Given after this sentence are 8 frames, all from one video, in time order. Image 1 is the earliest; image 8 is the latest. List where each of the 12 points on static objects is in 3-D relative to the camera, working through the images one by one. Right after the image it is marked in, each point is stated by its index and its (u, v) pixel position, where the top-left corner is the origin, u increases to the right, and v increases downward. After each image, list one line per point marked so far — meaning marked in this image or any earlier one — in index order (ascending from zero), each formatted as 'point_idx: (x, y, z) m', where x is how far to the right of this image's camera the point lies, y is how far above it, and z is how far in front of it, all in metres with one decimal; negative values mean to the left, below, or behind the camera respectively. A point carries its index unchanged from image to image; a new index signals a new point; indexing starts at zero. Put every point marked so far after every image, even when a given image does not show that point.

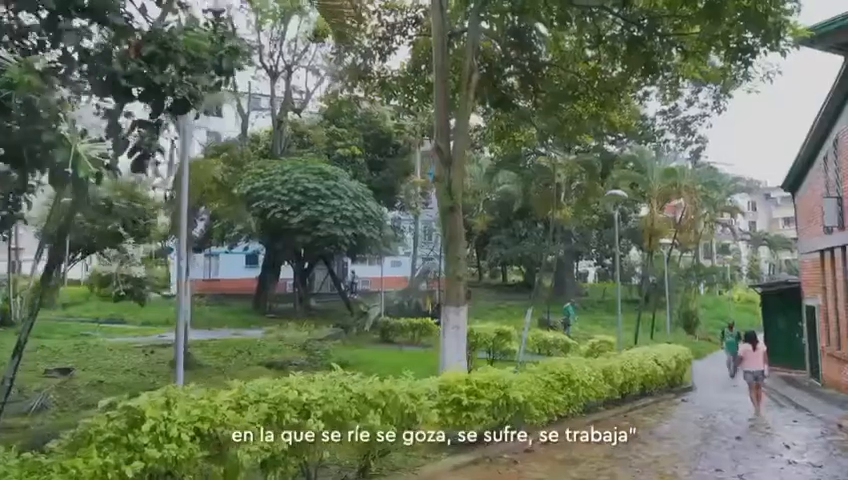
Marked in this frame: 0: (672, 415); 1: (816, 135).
0: (+4.1, -2.9, +9.5) m
1: (+10.3, +2.7, +14.9) m
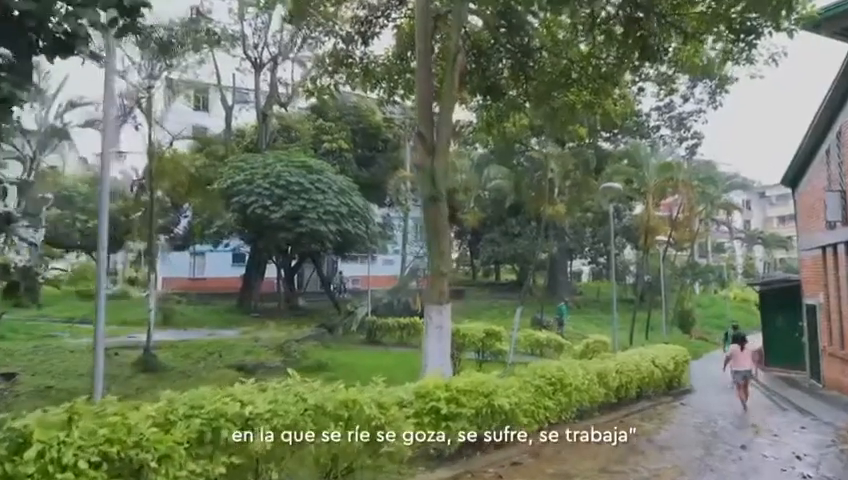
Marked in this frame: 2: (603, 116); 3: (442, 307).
0: (+3.9, -2.8, +8.9) m
1: (+10.0, +2.9, +14.4) m
2: (+3.8, +2.6, +11.9) m
3: (+0.3, -1.0, +8.0) m
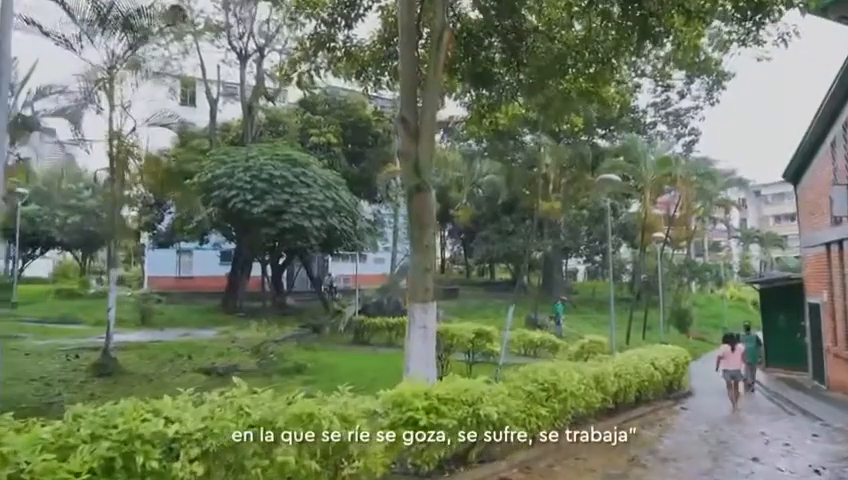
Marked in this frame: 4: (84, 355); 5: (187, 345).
0: (+3.6, -2.7, +8.2) m
1: (+9.7, +2.9, +13.8) m
2: (+3.5, +2.7, +11.3) m
3: (+0.1, -0.9, +7.4) m
4: (-5.5, -1.9, +9.2) m
5: (-4.2, -1.9, +10.1) m
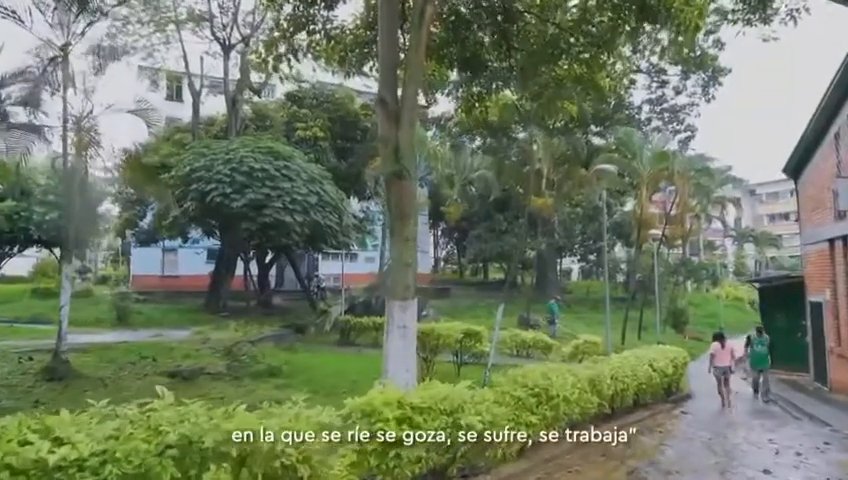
0: (+3.4, -2.6, +7.7) m
1: (+9.4, +3.0, +13.3) m
2: (+3.2, +2.8, +10.7) m
3: (-0.2, -0.8, +6.8) m
4: (-5.8, -1.8, +8.5) m
5: (-4.5, -1.8, +9.4) m
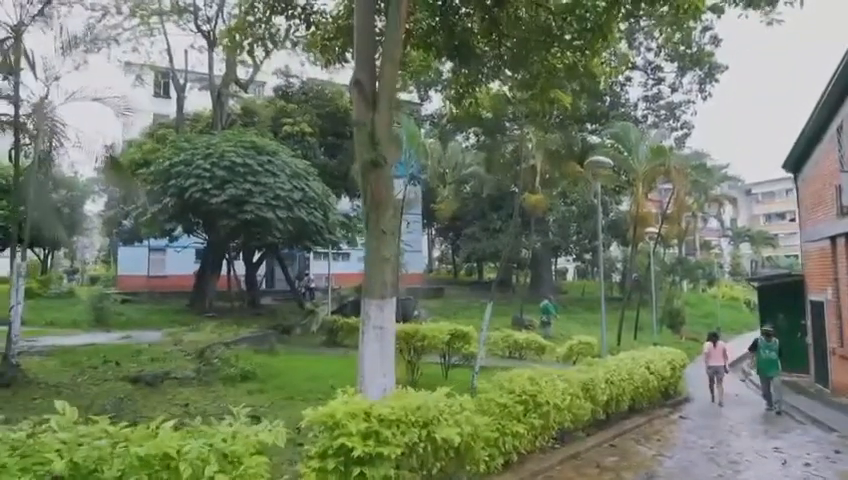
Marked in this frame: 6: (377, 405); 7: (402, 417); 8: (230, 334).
0: (+3.1, -2.6, +7.2) m
1: (+9.2, +3.1, +12.8) m
2: (+3.0, +2.9, +10.2) m
3: (-0.4, -0.7, +6.2) m
4: (-6.0, -1.7, +7.9) m
5: (-4.7, -1.7, +8.8) m
6: (-0.3, -1.2, +4.1) m
7: (-0.2, -1.3, +4.2) m
8: (-3.7, -1.8, +10.7) m
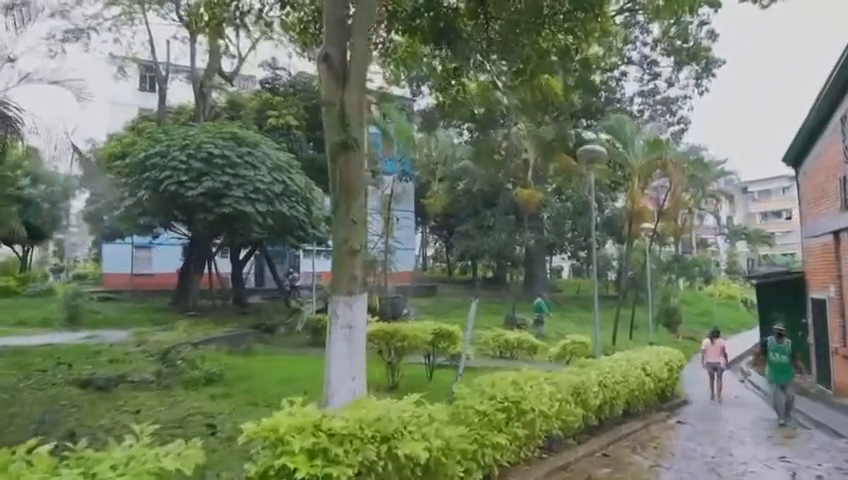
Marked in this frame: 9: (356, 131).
0: (+2.9, -2.5, +6.6) m
1: (+8.9, +3.2, +12.3) m
2: (+2.7, +3.0, +9.6) m
3: (-0.7, -0.6, +5.7) m
4: (-6.3, -1.6, +7.3) m
5: (-5.0, -1.6, +8.2) m
6: (-0.6, -1.1, +3.5) m
7: (-0.4, -1.2, +3.6) m
8: (-4.0, -1.7, +10.1) m
9: (-0.7, +1.1, +5.8) m
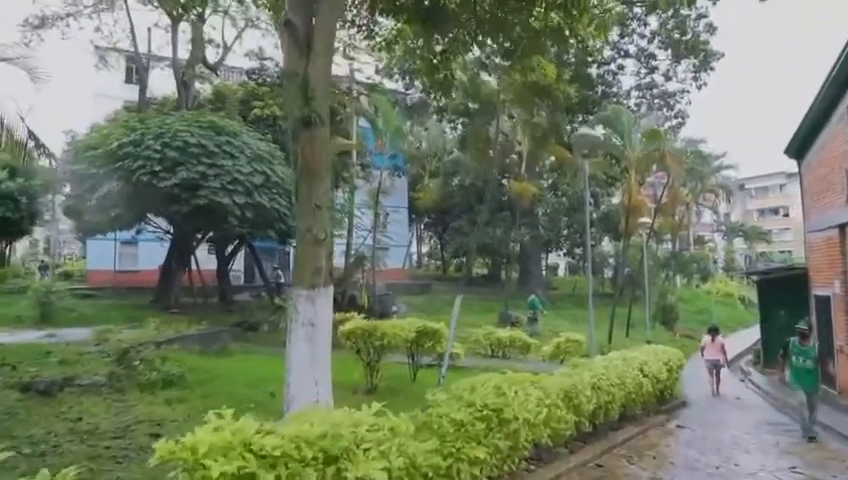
0: (+2.6, -2.3, +6.0) m
1: (+8.6, +3.4, +11.7) m
2: (+2.4, +3.1, +9.0) m
3: (-0.9, -0.5, +5.0) m
4: (-6.6, -1.5, +6.7) m
5: (-5.3, -1.5, +7.6) m
6: (-0.8, -1.0, +2.9) m
7: (-0.6, -1.1, +3.0) m
8: (-4.3, -1.5, +9.5) m
9: (-0.9, +1.2, +5.2) m
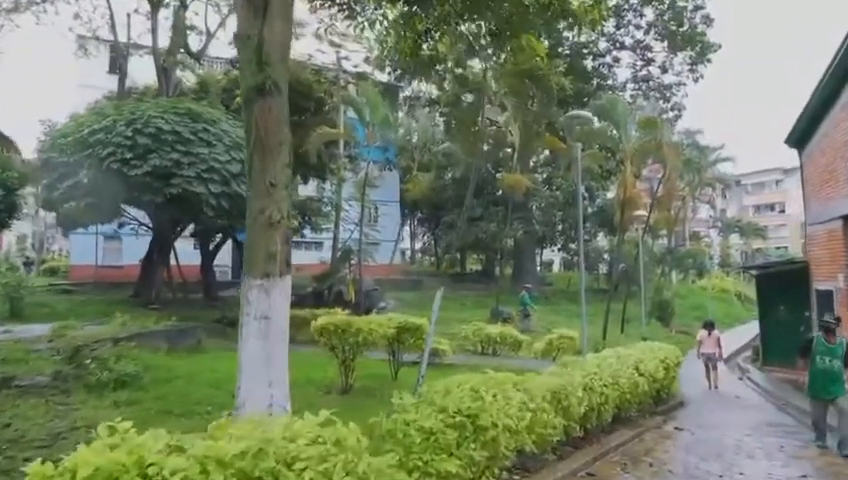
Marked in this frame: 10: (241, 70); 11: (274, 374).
0: (+2.4, -2.2, +5.5) m
1: (+8.3, +3.5, +11.2) m
2: (+2.1, +3.3, +8.4) m
3: (-1.2, -0.3, +4.5) m
4: (-6.8, -1.3, +6.0) m
5: (-5.6, -1.3, +7.0) m
6: (-1.1, -0.9, +2.3) m
7: (-0.9, -1.0, +2.4) m
8: (-4.5, -1.4, +8.9) m
9: (-1.2, +1.4, +4.6) m
10: (-1.5, +1.4, +4.7) m
11: (-1.2, -1.0, +4.4) m
